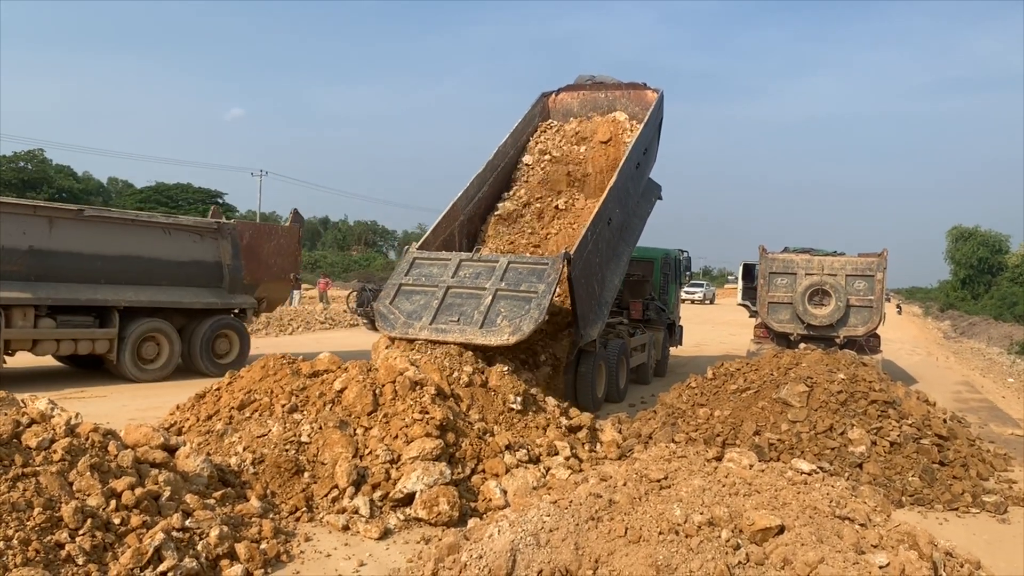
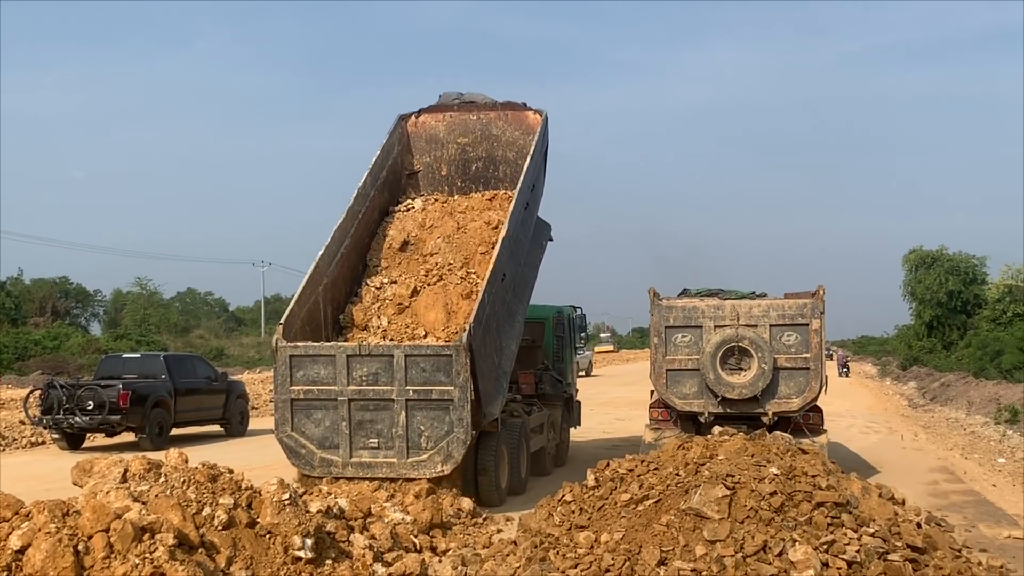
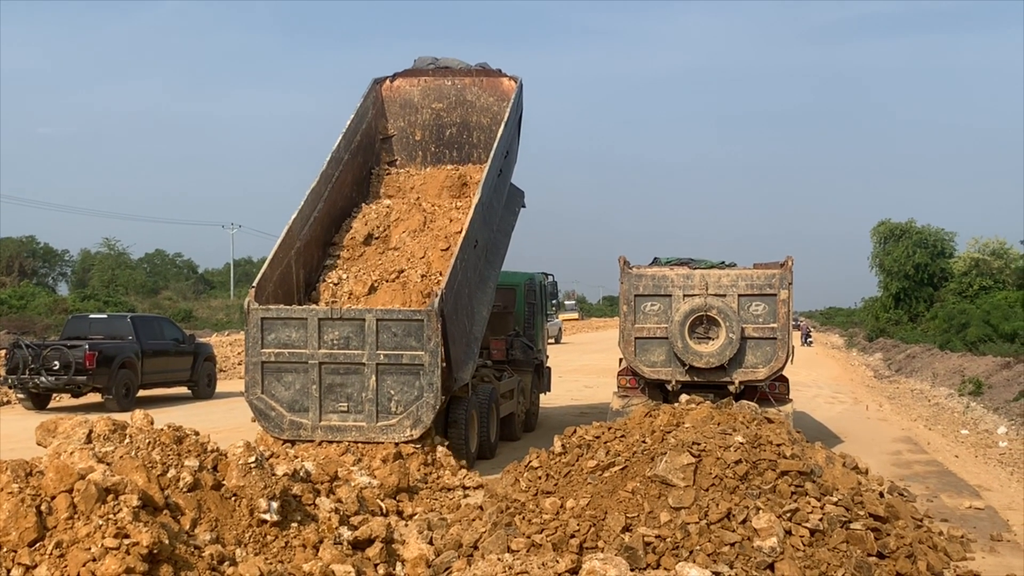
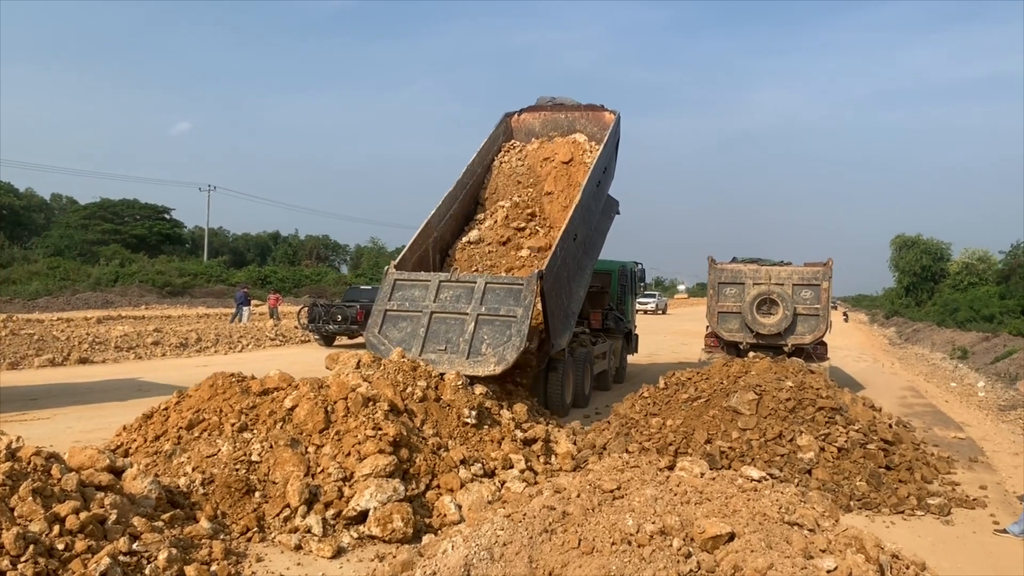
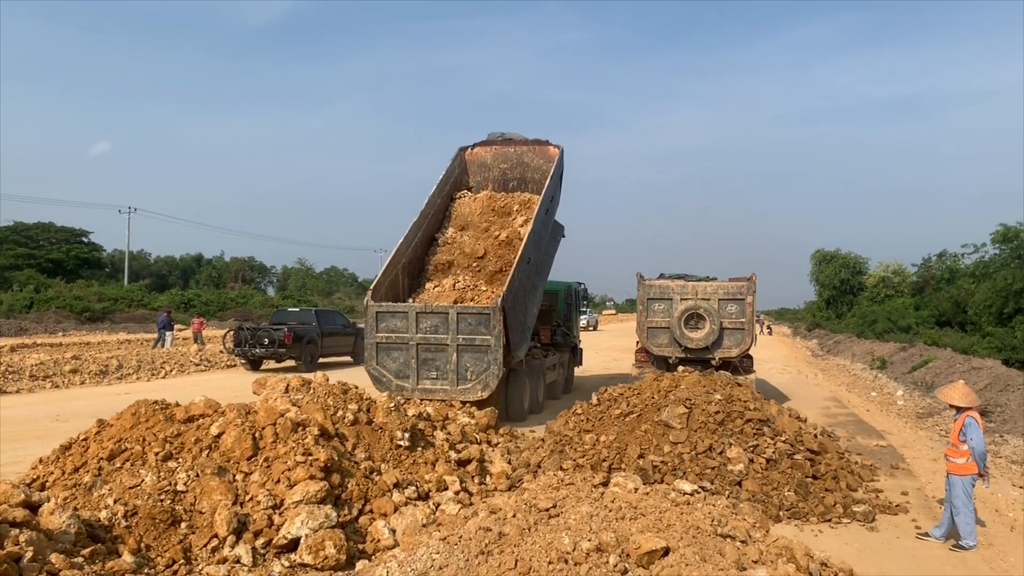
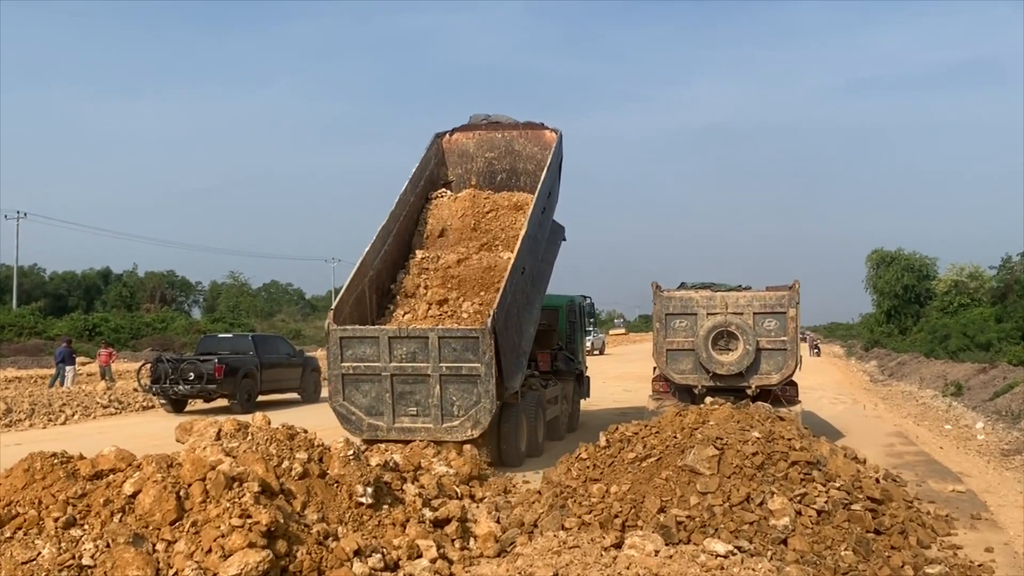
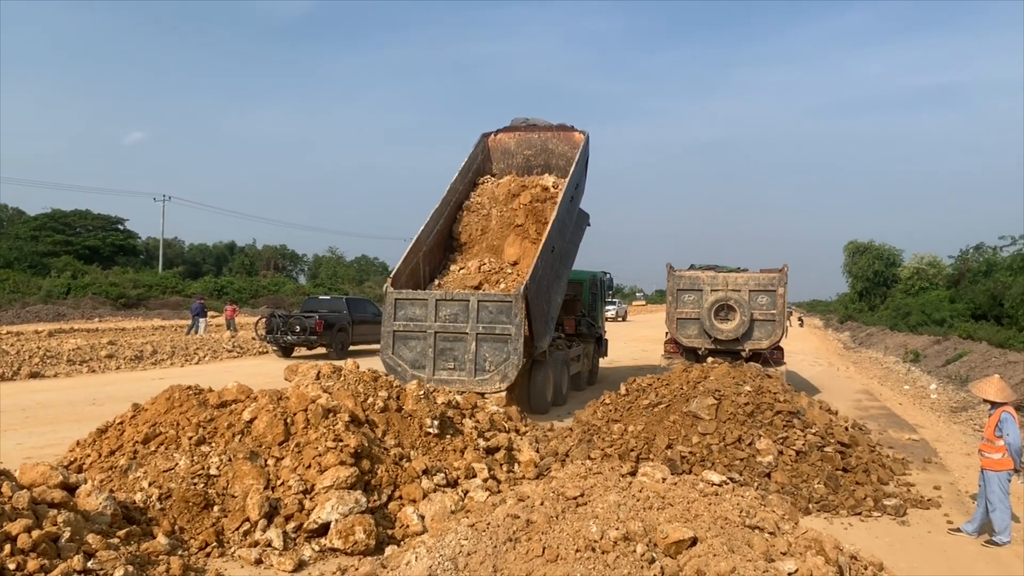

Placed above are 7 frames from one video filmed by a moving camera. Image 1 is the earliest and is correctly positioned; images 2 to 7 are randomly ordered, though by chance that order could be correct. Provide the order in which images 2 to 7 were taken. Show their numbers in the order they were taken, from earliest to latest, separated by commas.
4, 7, 5, 6, 2, 3
